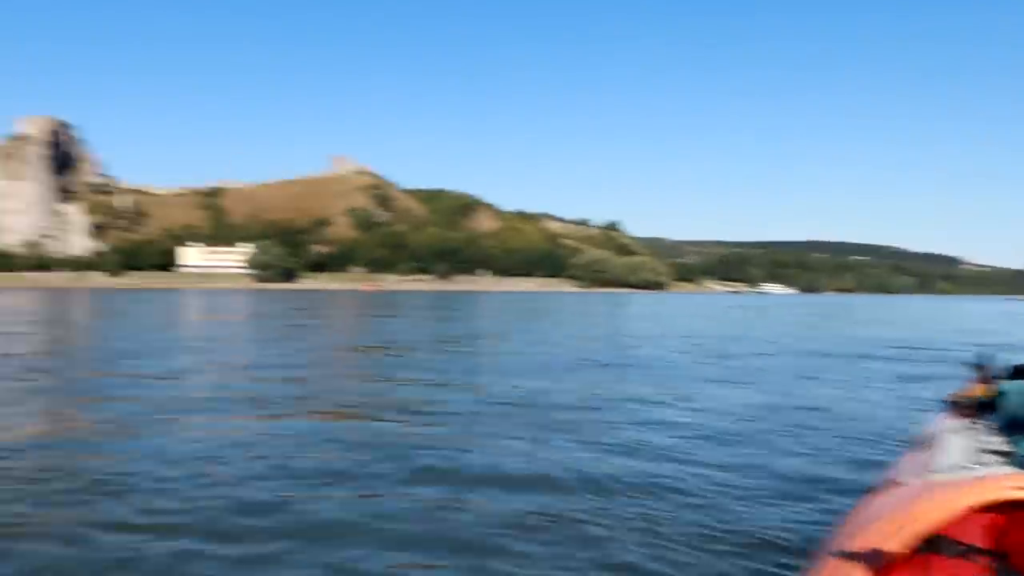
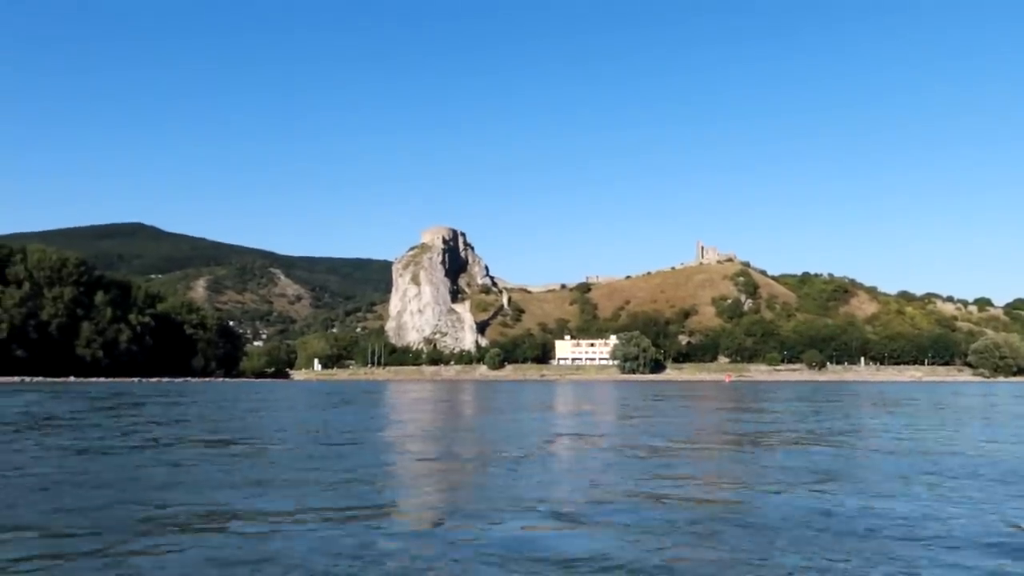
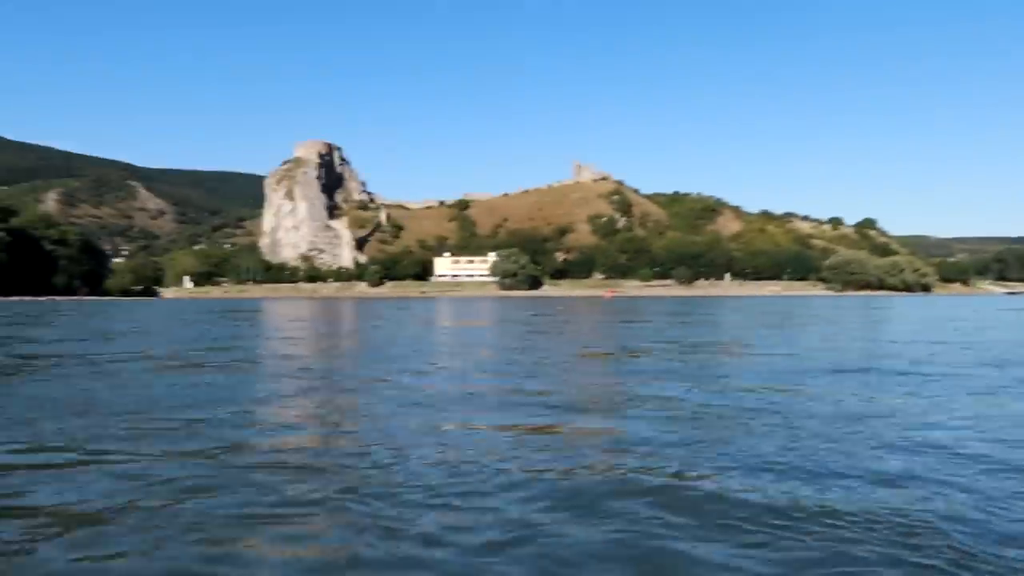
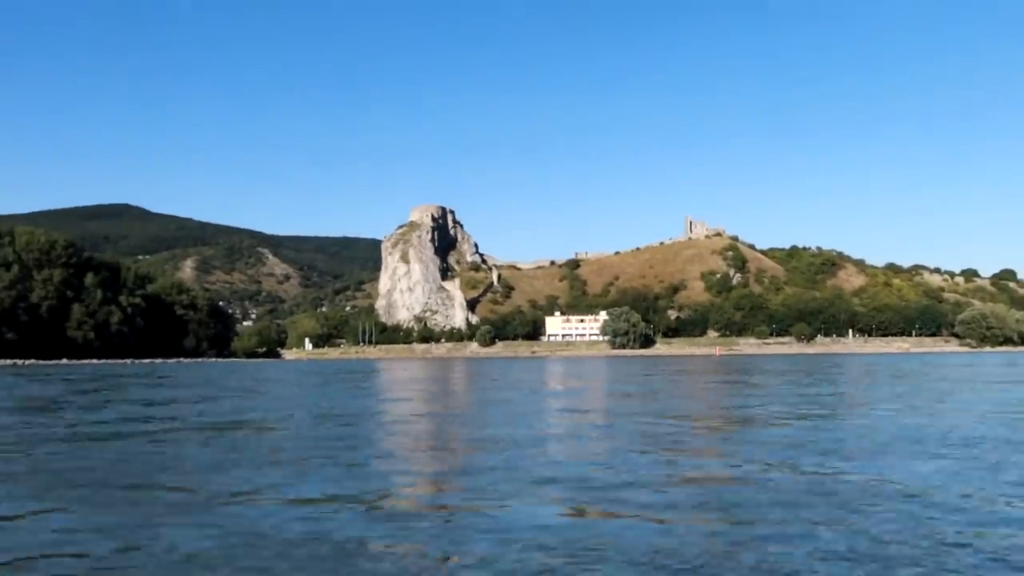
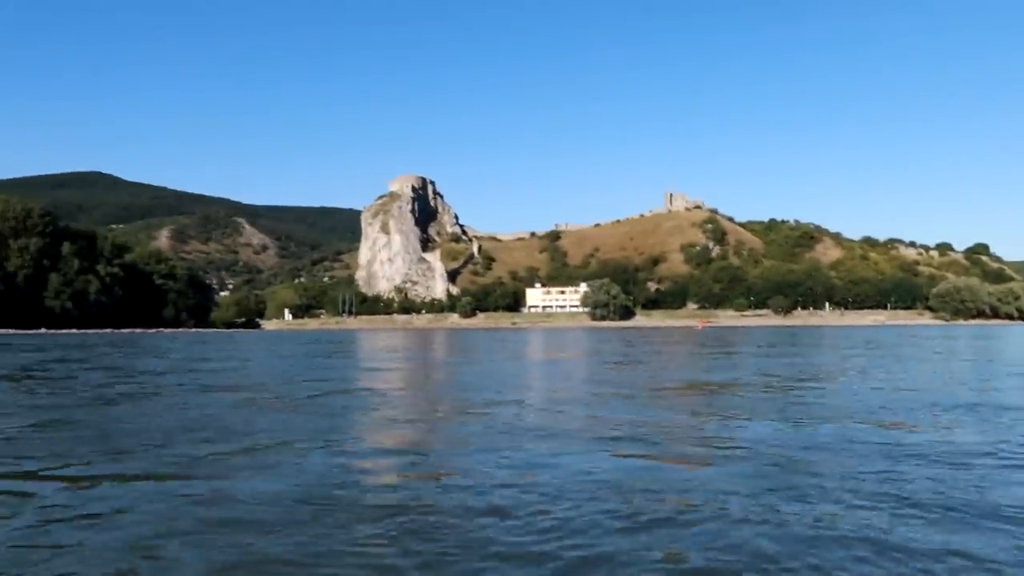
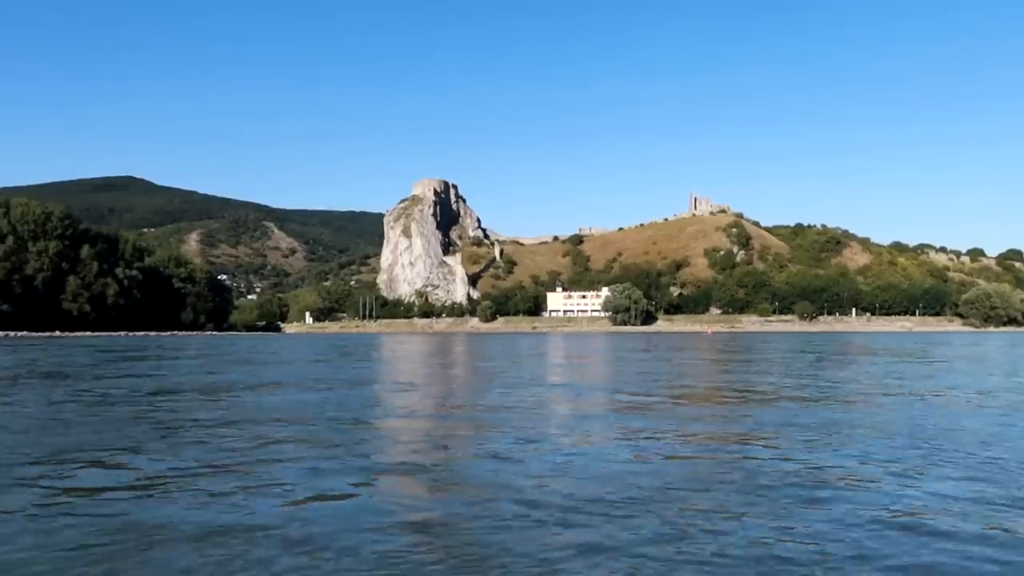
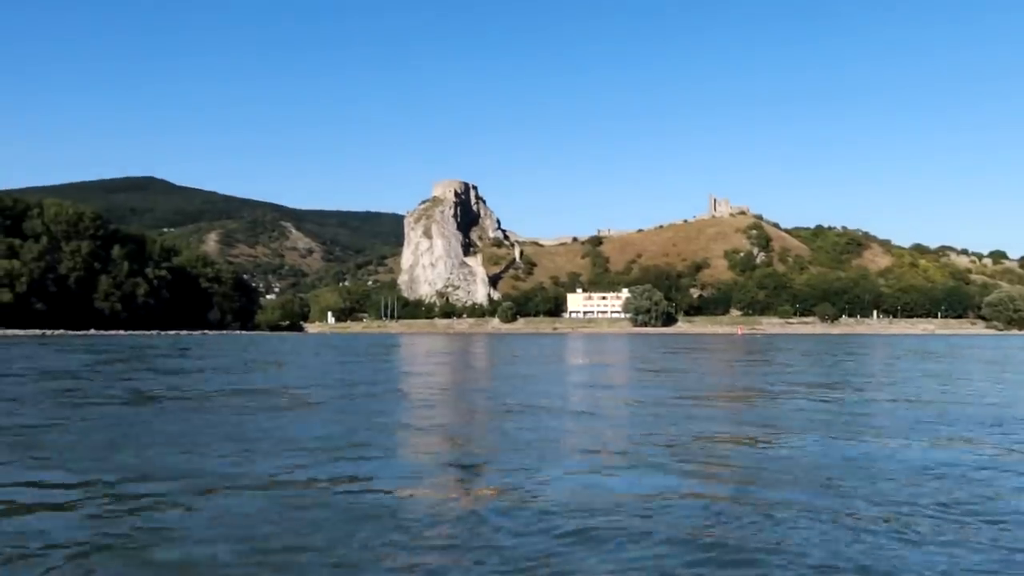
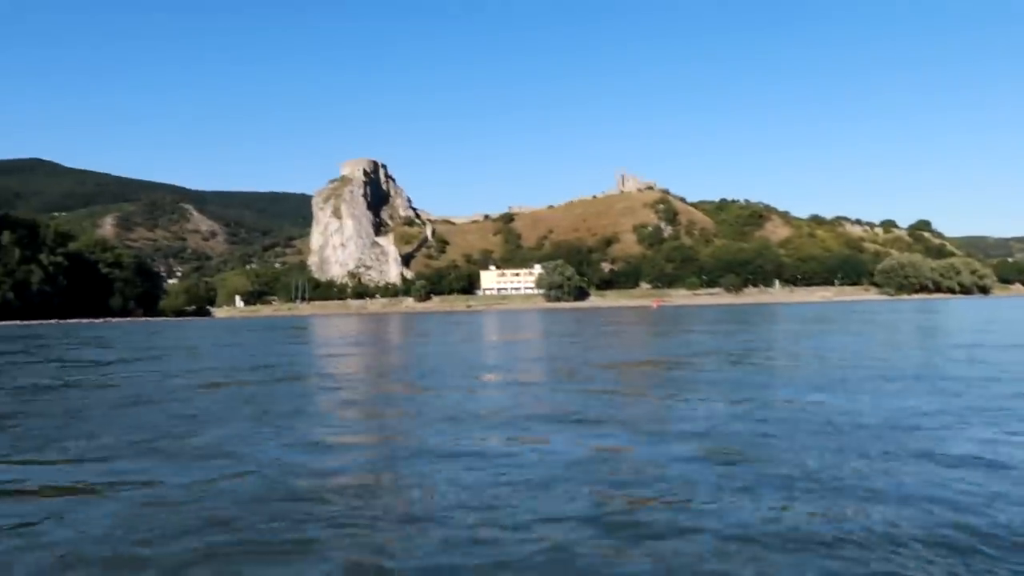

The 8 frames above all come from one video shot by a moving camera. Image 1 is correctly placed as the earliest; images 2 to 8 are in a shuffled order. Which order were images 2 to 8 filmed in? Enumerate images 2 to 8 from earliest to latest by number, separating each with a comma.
3, 8, 5, 7, 4, 2, 6
